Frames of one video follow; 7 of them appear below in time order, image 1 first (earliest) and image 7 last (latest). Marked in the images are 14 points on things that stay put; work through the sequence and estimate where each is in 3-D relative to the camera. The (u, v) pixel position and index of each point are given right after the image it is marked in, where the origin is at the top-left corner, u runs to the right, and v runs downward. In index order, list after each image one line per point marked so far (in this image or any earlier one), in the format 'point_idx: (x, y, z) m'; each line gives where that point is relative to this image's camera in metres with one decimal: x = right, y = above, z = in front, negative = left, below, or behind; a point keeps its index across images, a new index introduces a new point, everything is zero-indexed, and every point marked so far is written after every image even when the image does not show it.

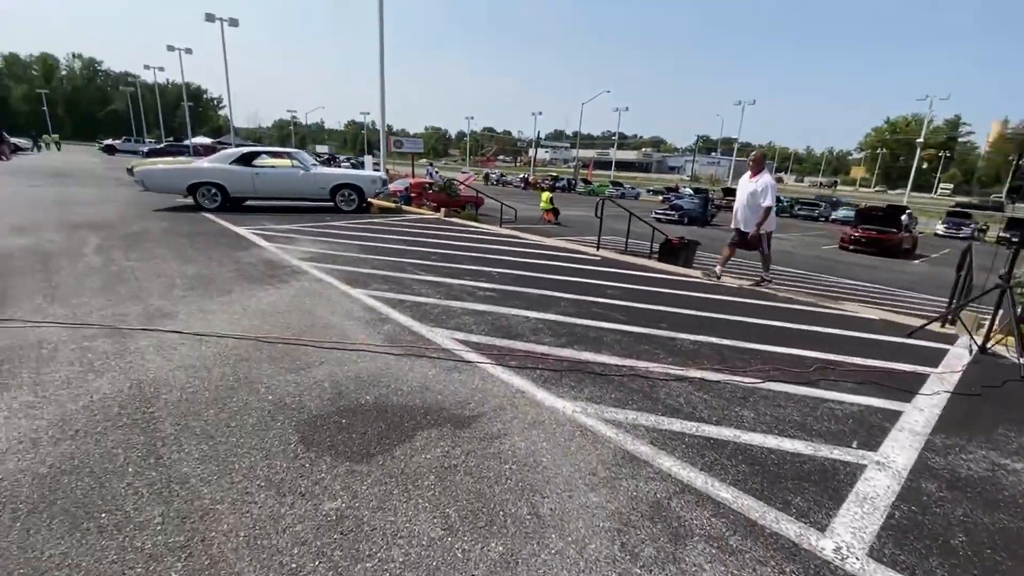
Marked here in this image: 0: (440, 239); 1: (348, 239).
0: (-1.5, +1.0, +10.1) m
1: (-3.2, +1.0, +9.5) m
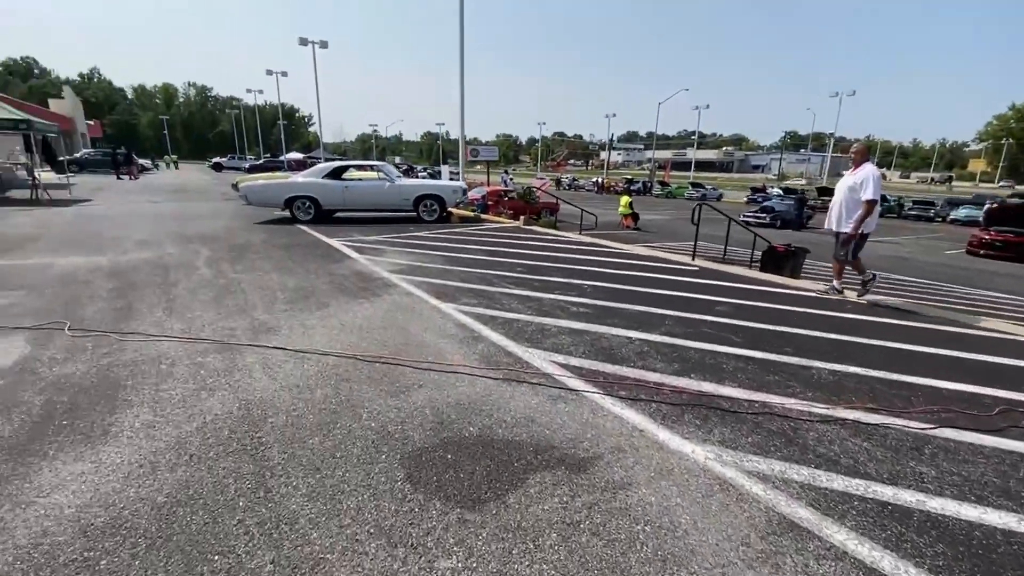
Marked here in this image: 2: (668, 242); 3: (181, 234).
0: (+0.2, +0.8, +9.9) m
1: (-1.6, +0.8, +9.5) m
2: (+6.1, +1.8, +18.7) m
3: (-7.1, +1.1, +10.2) m
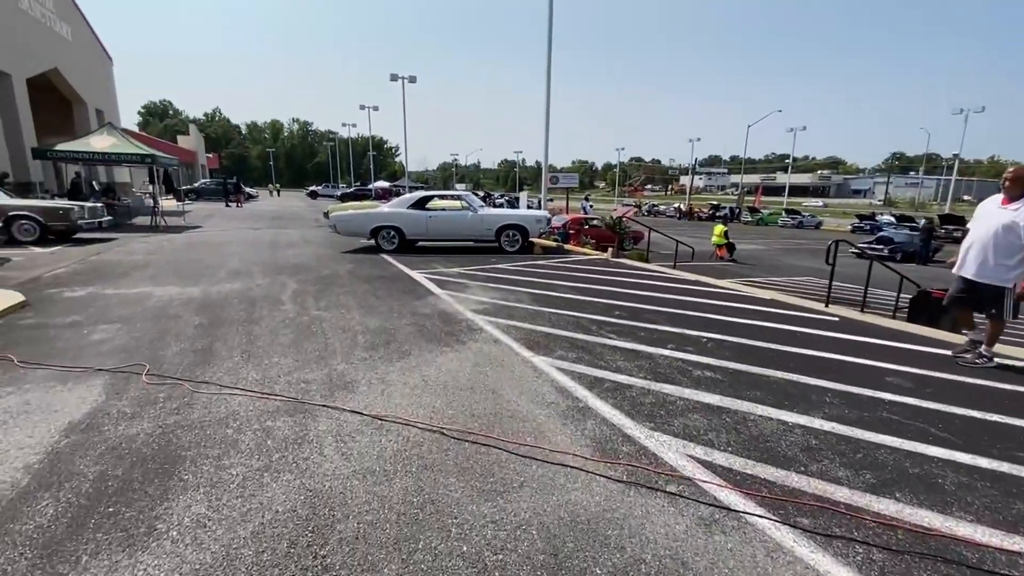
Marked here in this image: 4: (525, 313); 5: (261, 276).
0: (+1.9, +0.1, +8.9) m
1: (+0.1, +0.1, +8.8) m
2: (+9.0, +0.5, +16.8) m
3: (-5.2, +0.5, +10.4) m
4: (+0.2, -0.4, +6.8) m
5: (-4.6, +0.2, +8.9) m
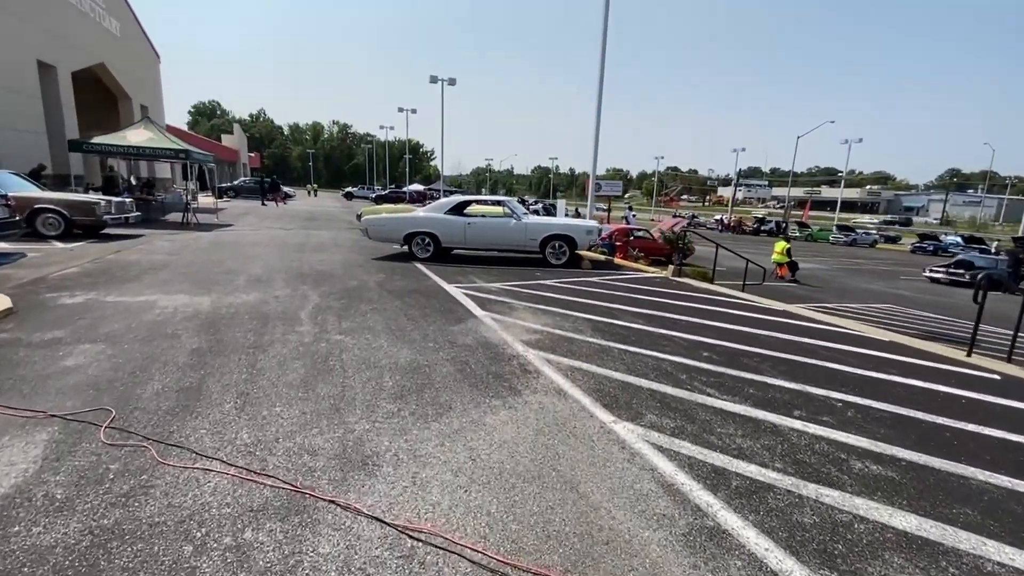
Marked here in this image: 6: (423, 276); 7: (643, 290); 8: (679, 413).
0: (+2.8, -0.4, +7.5) m
1: (+0.9, -0.3, +7.6) m
2: (+10.3, -0.4, +15.0) m
3: (-4.3, +0.4, +9.4) m
4: (+0.9, -0.7, +5.5) m
5: (-3.8, 0.0, +7.9) m
6: (-1.7, +0.2, +9.4) m
7: (+2.5, -0.1, +9.3) m
8: (+1.3, -1.0, +3.9) m
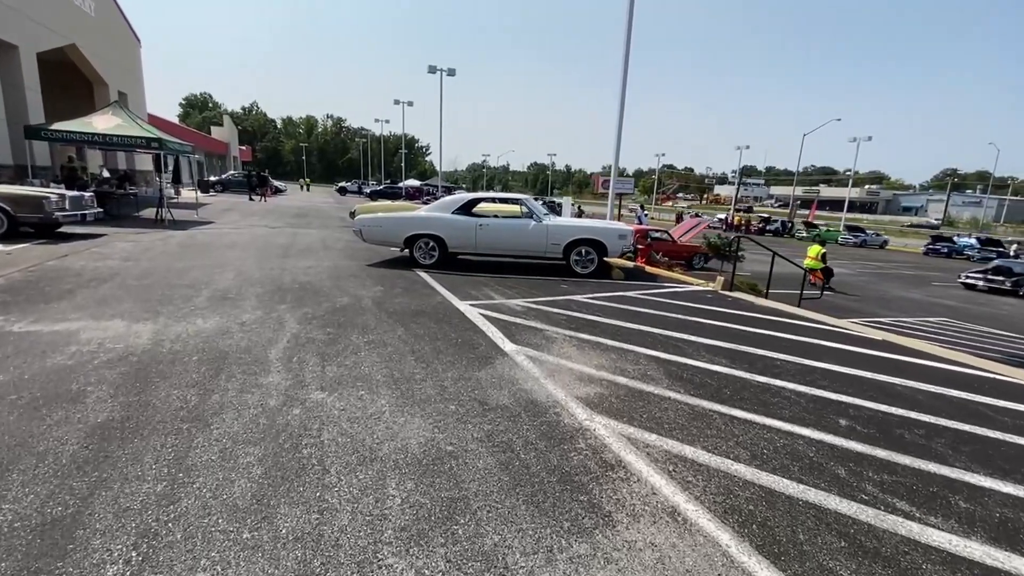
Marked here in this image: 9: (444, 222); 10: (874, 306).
0: (+3.2, -0.7, +6.0) m
1: (+1.4, -0.6, +6.0) m
2: (+10.6, -0.7, +13.5) m
3: (-3.8, +0.1, +7.8) m
4: (+1.3, -1.0, +3.9) m
5: (-3.4, -0.2, +6.2) m
6: (-1.3, 0.0, +7.8) m
7: (+2.9, -0.3, +7.7) m
8: (+1.8, -1.3, +2.3) m
9: (-1.4, +1.4, +10.0) m
10: (+10.5, -0.5, +14.0) m
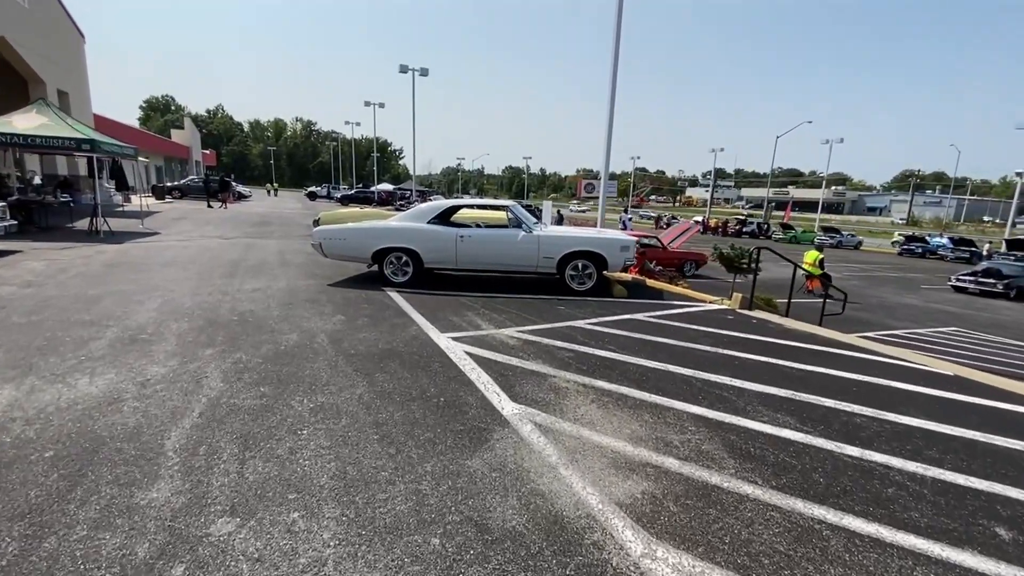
0: (+3.1, -1.0, +4.8) m
1: (+1.3, -0.9, +4.7) m
2: (+10.2, -0.9, +12.7) m
3: (-4.0, -0.3, +6.3) m
4: (+1.4, -1.3, +2.6) m
5: (-3.4, -0.6, +4.8) m
6: (-1.5, -0.4, +6.4) m
7: (+2.8, -0.7, +6.5) m
8: (+2.0, -1.6, +1.1) m
9: (-1.7, +1.0, +8.7) m
10: (+10.0, -0.8, +13.2) m
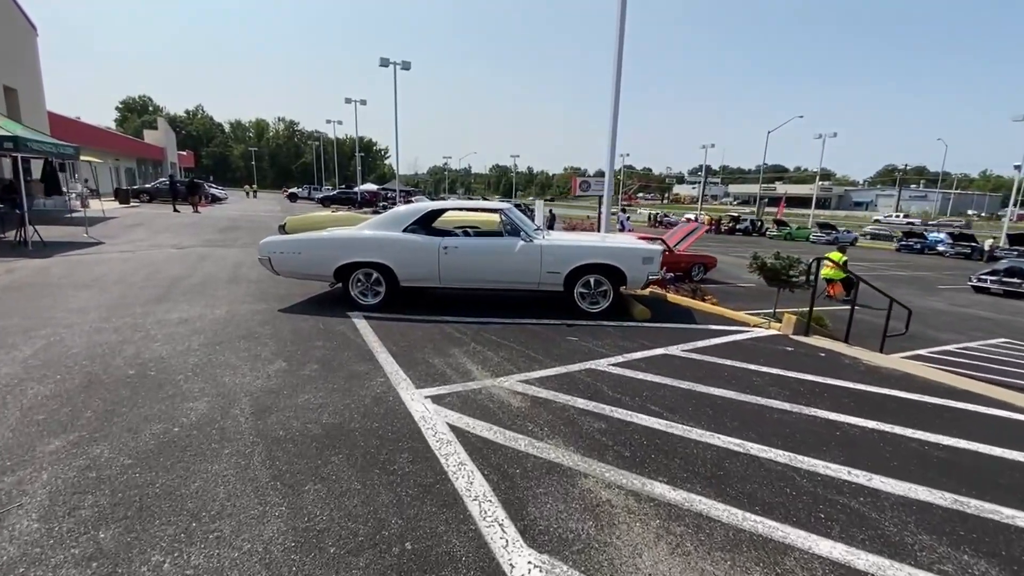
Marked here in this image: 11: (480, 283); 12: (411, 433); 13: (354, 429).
0: (+3.2, -1.3, +3.3) m
1: (+1.4, -1.2, +3.1) m
2: (+10.1, -1.0, +11.3) m
3: (-4.0, -0.7, +4.6) m
4: (+1.5, -1.6, +1.0) m
5: (-3.4, -1.0, +3.1) m
6: (-1.5, -0.8, +4.7) m
7: (+2.8, -0.9, +5.0) m
8: (+2.1, -1.9, -0.5) m
9: (-1.7, +0.6, +7.0) m
10: (+9.9, -0.9, +11.8) m
11: (-0.5, +0.1, +7.1) m
12: (-0.7, -1.1, +3.5) m
13: (-1.1, -1.0, +3.6) m
